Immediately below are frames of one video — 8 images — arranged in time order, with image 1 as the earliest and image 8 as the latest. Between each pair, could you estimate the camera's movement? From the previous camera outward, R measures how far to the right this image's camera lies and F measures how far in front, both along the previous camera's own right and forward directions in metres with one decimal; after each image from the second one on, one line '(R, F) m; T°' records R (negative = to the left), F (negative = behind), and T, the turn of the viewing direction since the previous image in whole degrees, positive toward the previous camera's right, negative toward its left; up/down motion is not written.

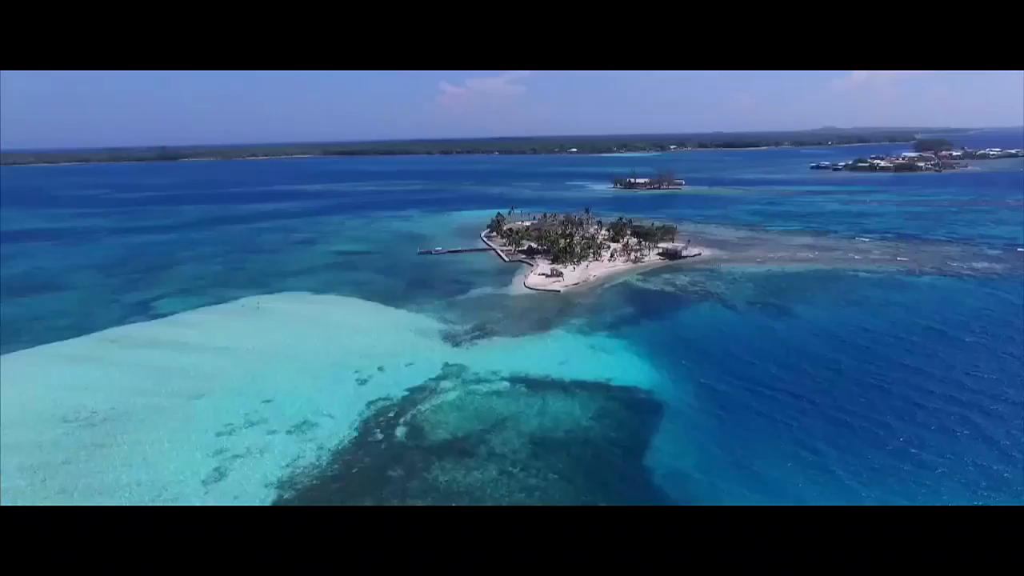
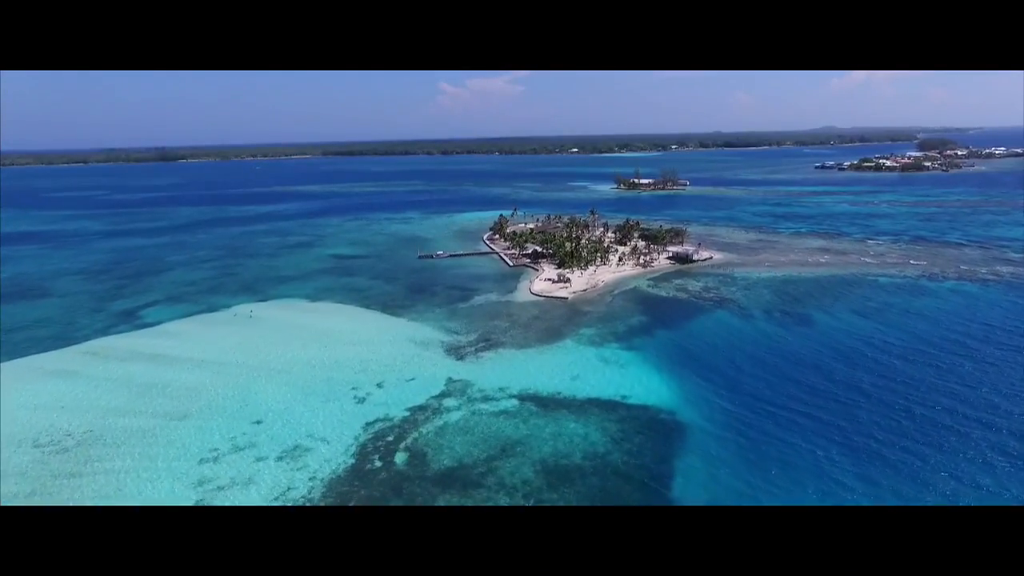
(-0.2, +1.3) m; 0°
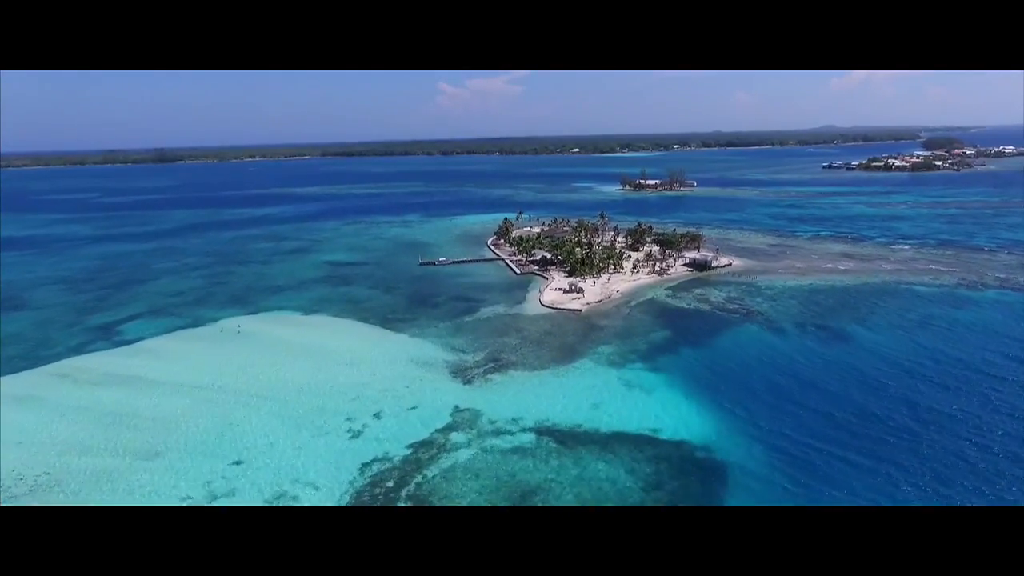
(-0.3, +2.0) m; 0°
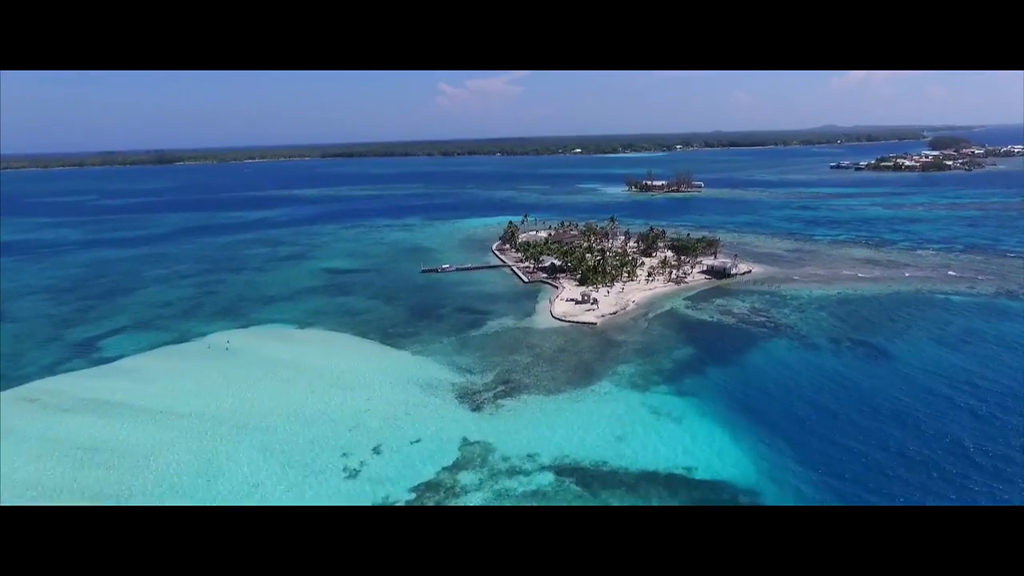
(-0.3, +1.8) m; 0°
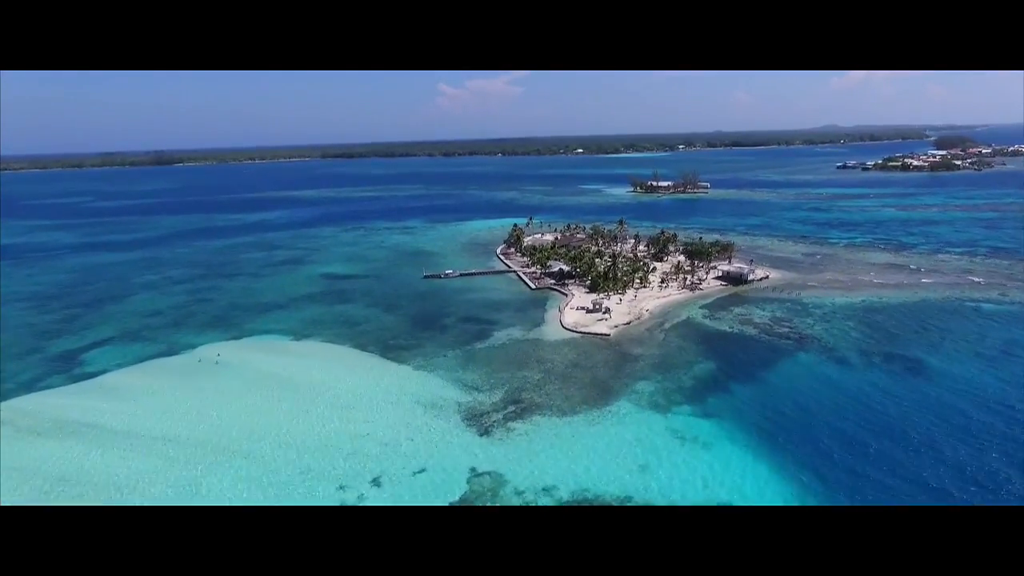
(-0.3, +1.3) m; 0°
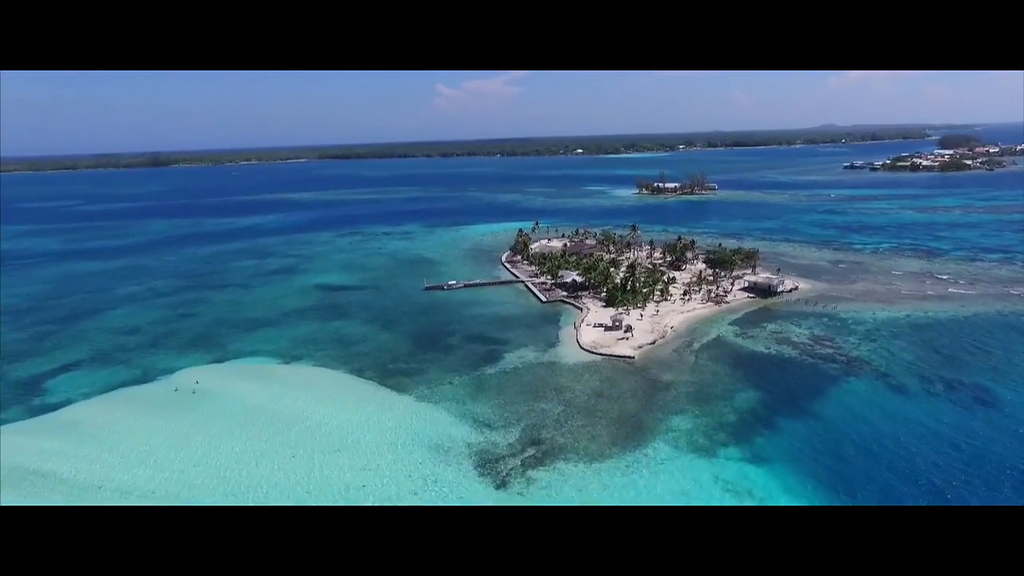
(-0.4, +2.2) m; 0°
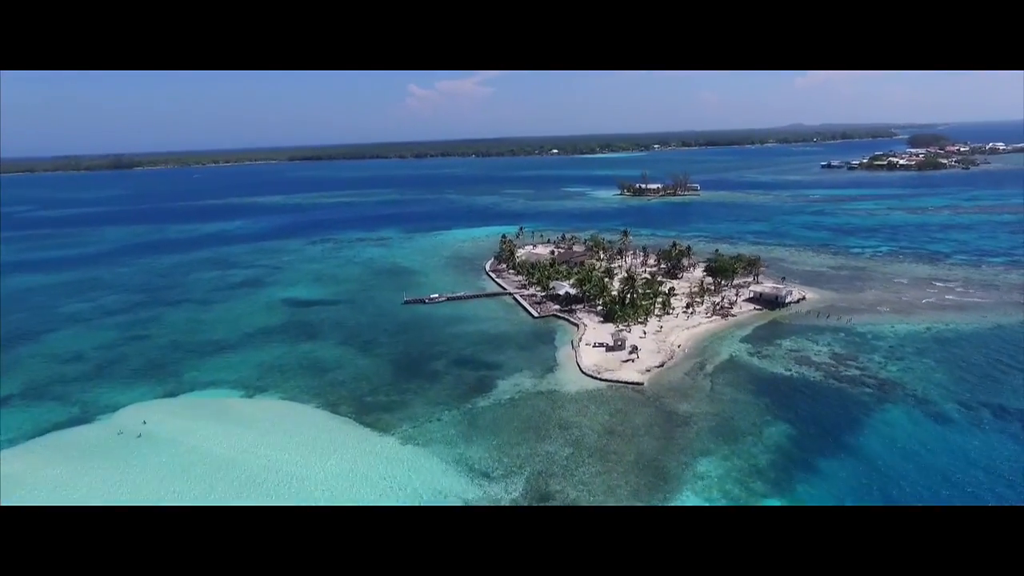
(-0.5, +2.2) m; +2°
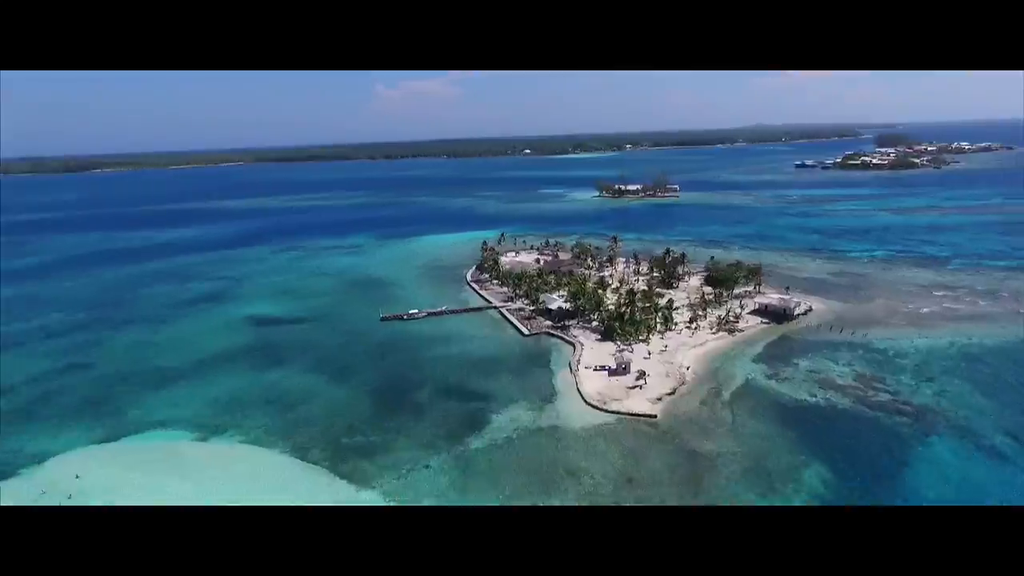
(-0.5, +2.1) m; +2°
